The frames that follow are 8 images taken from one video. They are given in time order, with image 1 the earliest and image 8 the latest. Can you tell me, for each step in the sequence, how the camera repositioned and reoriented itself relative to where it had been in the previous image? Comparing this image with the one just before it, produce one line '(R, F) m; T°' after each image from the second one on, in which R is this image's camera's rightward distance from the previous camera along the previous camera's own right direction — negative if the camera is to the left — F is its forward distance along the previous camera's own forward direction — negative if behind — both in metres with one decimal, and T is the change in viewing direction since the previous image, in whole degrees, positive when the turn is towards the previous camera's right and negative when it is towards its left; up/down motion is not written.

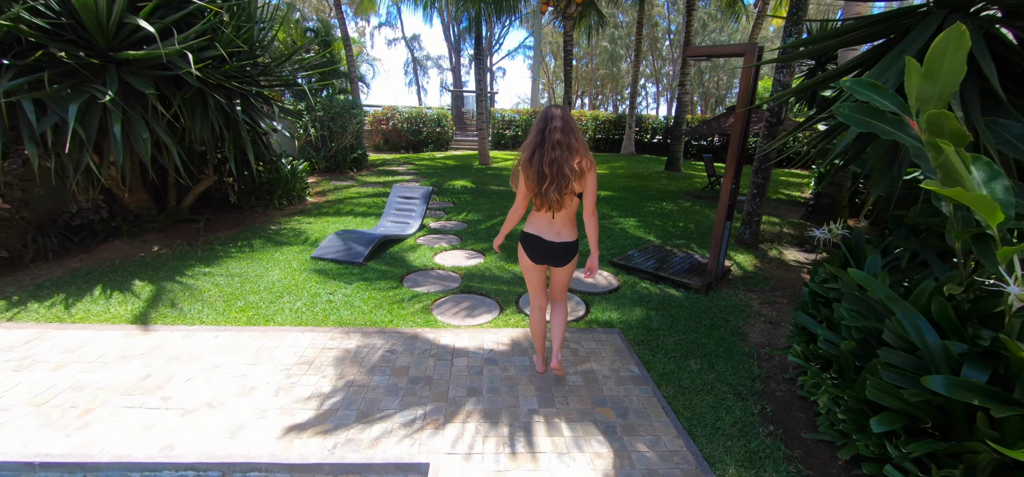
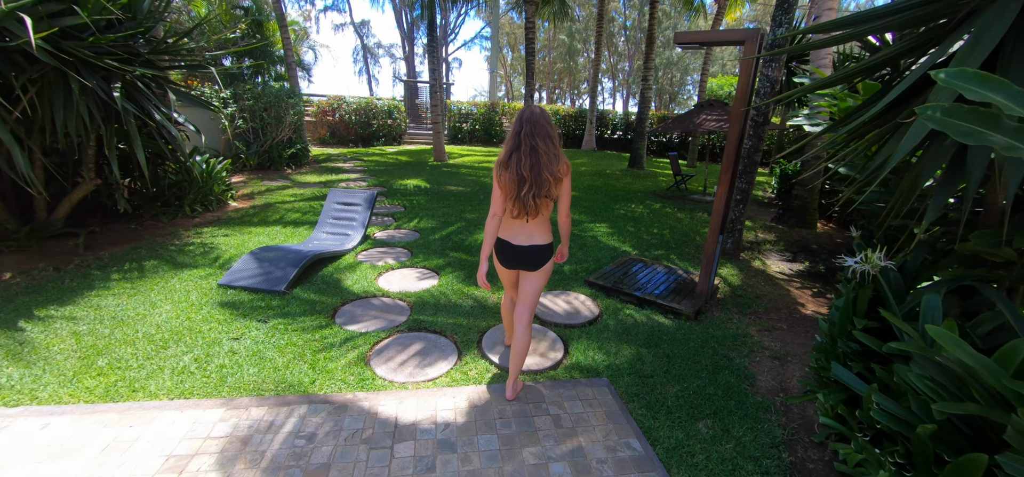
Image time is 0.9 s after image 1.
(0.0, +0.6) m; +6°
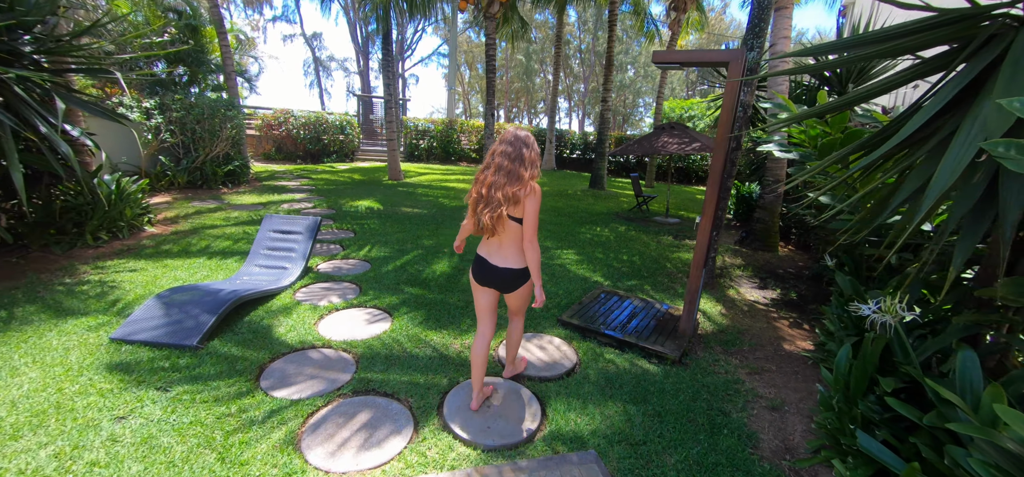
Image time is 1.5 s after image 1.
(0.0, +0.4) m; +6°
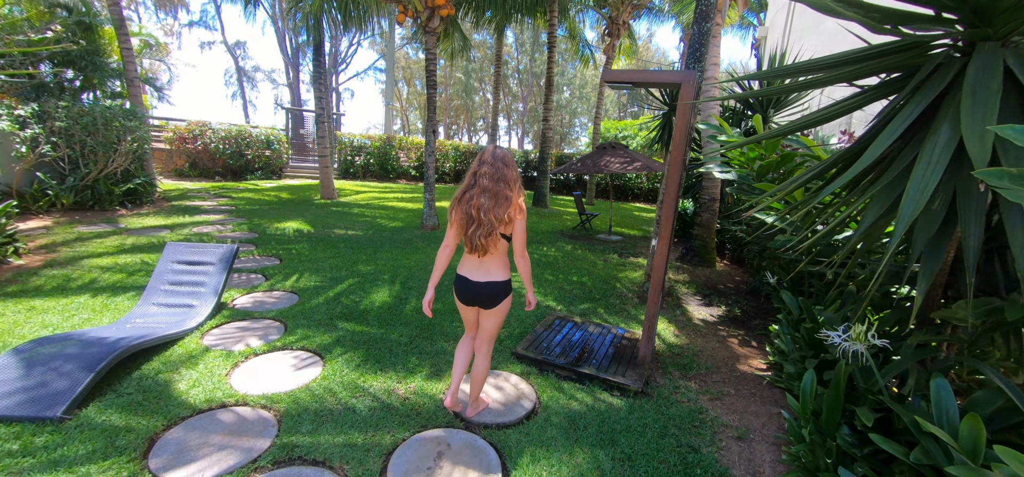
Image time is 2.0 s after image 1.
(0.0, +0.2) m; +8°
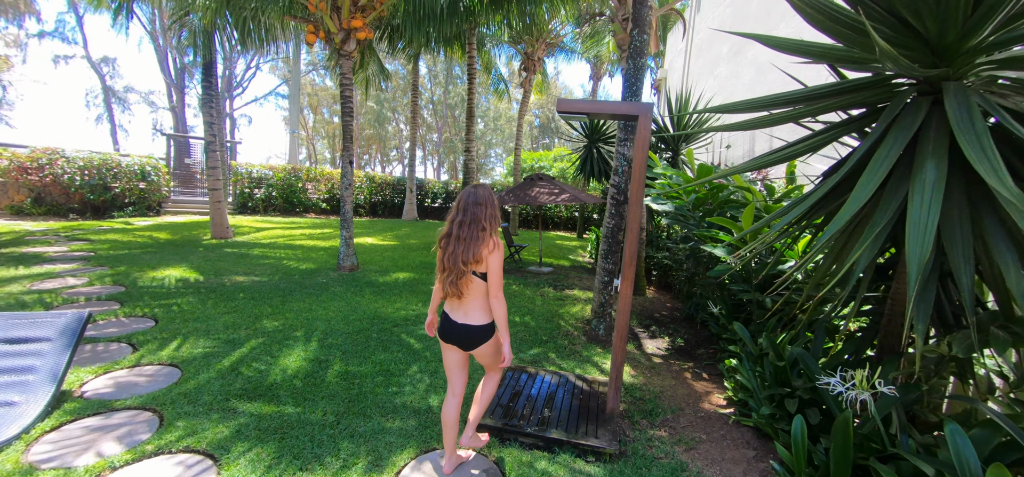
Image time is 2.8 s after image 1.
(-0.2, +0.3) m; +12°
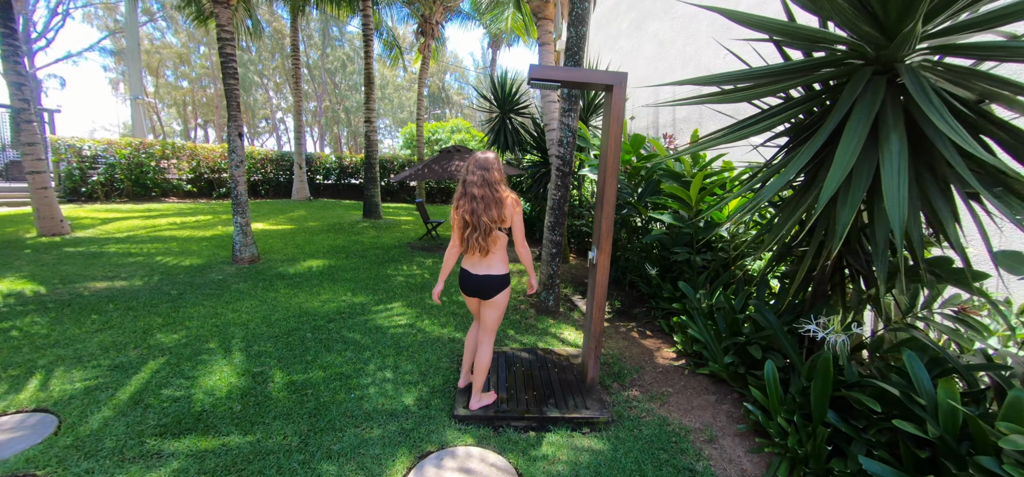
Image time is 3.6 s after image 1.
(-0.4, +0.2) m; +14°
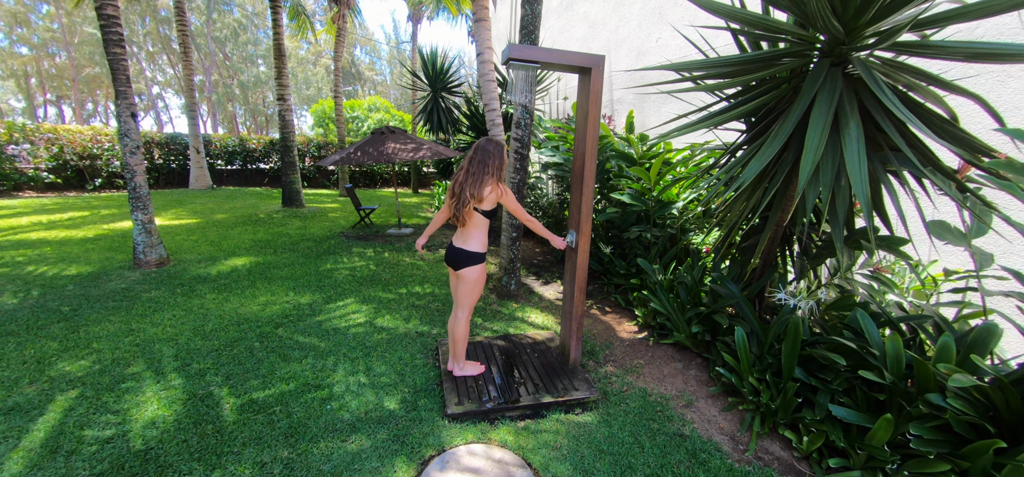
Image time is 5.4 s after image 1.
(-0.3, +0.1) m; +10°
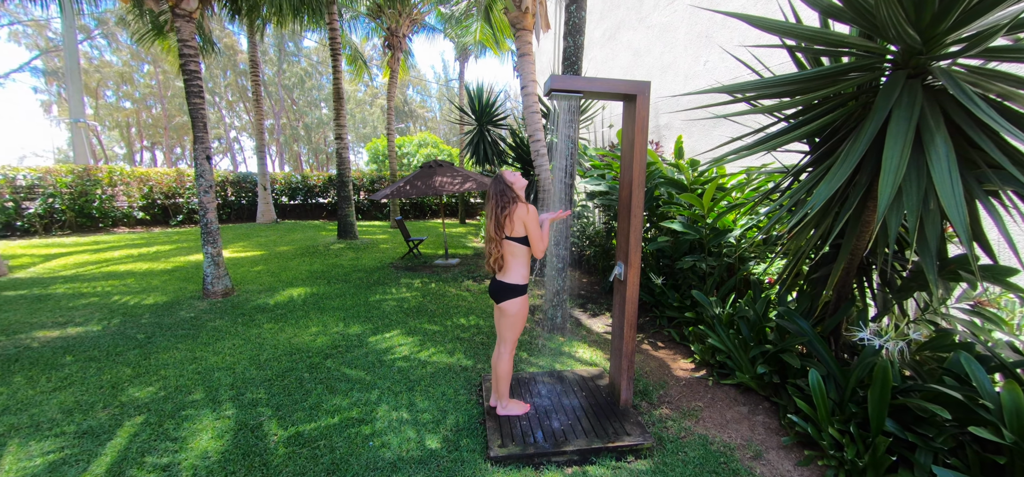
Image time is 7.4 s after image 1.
(0.0, +0.1) m; -6°
